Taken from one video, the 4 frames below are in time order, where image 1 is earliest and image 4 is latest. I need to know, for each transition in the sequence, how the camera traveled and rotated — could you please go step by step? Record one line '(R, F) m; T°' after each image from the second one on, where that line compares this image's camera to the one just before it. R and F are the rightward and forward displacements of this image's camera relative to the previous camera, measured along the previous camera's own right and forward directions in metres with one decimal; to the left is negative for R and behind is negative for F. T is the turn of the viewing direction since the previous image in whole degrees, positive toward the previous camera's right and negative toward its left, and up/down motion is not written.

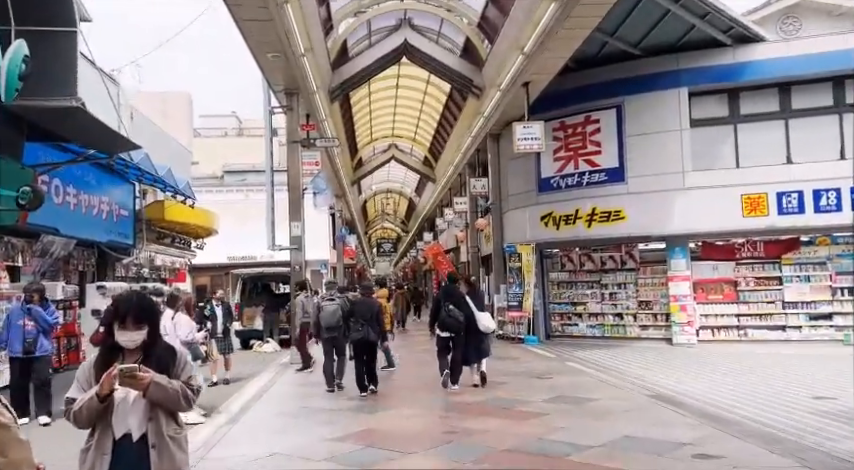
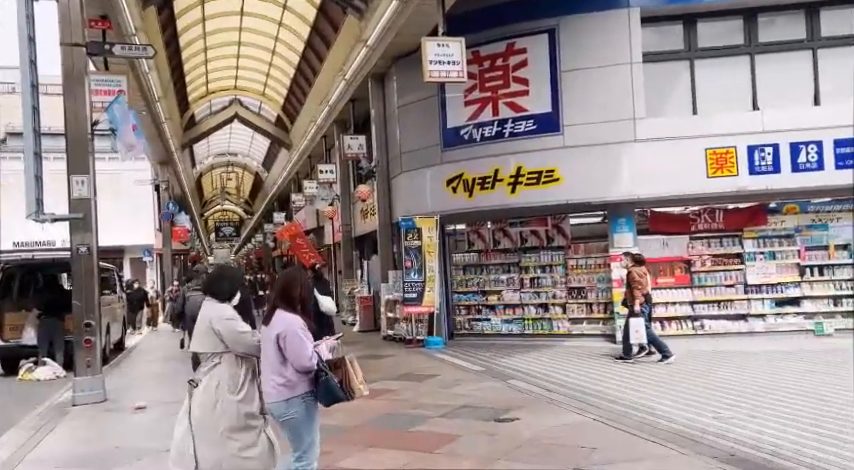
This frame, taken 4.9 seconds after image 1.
(-0.4, +4.2) m; +14°
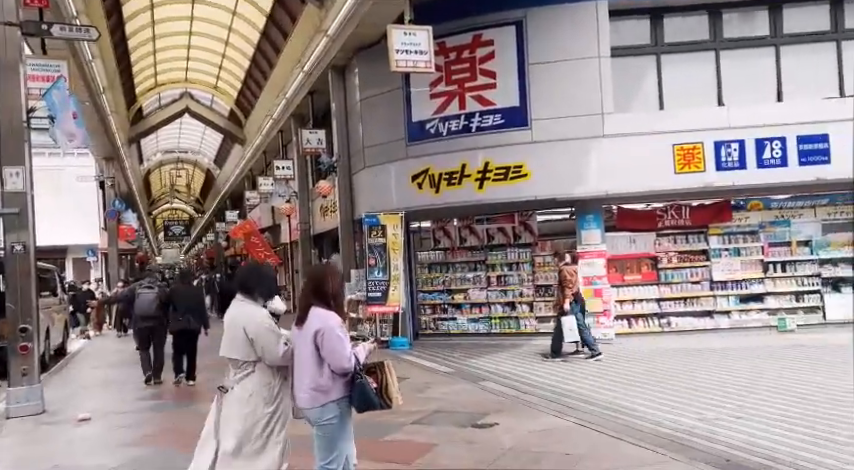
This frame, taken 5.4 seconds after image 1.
(-0.2, +0.4) m; +4°
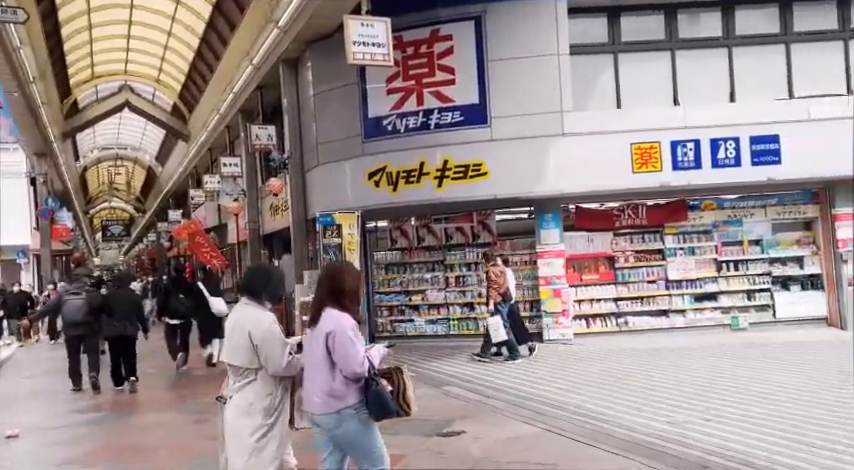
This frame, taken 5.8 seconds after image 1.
(-0.1, +0.3) m; +5°
